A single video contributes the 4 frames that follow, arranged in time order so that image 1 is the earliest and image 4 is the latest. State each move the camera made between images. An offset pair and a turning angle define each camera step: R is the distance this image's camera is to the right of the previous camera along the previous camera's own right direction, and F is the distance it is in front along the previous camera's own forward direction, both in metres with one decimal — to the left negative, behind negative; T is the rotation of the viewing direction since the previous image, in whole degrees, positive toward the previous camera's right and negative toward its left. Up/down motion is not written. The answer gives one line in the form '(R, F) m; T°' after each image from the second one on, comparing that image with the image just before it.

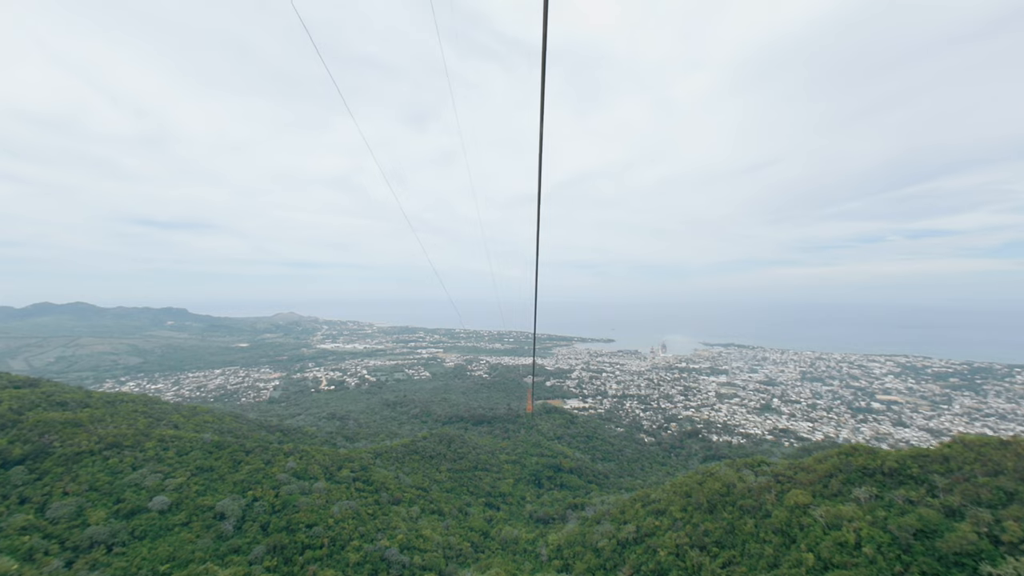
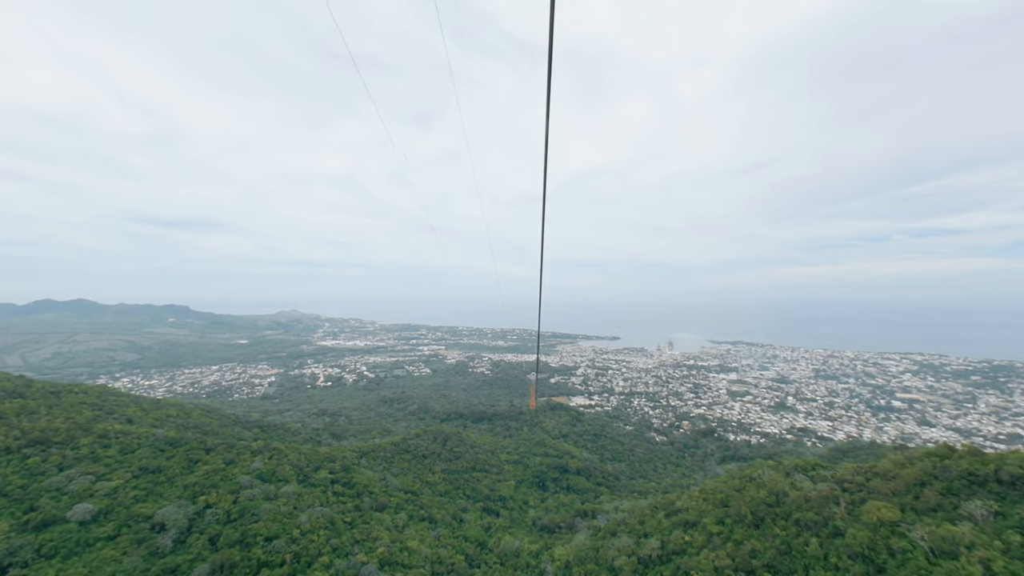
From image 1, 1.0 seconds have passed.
(+0.1, +1.3) m; -1°
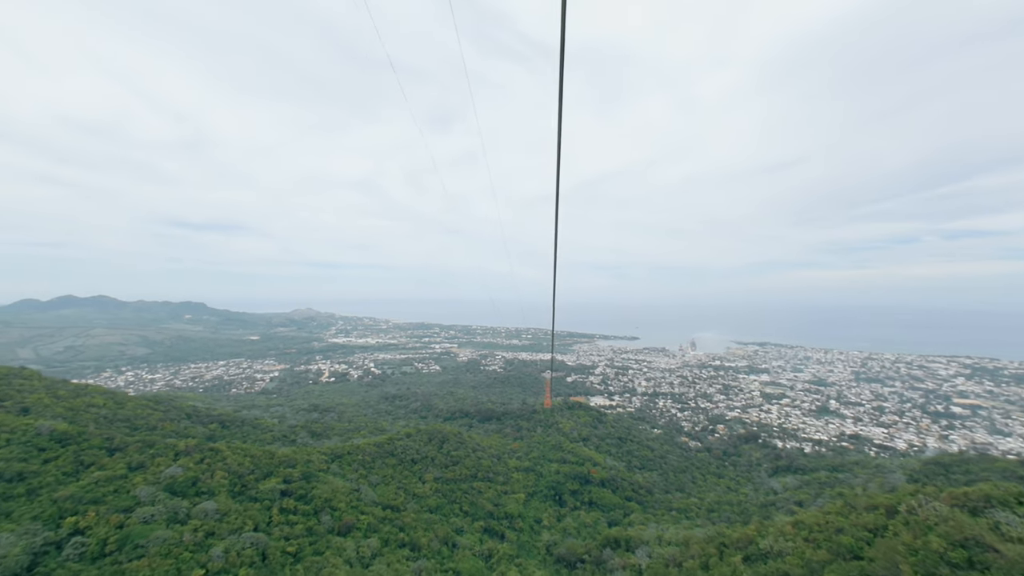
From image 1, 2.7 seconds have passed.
(+0.2, +2.3) m; -2°
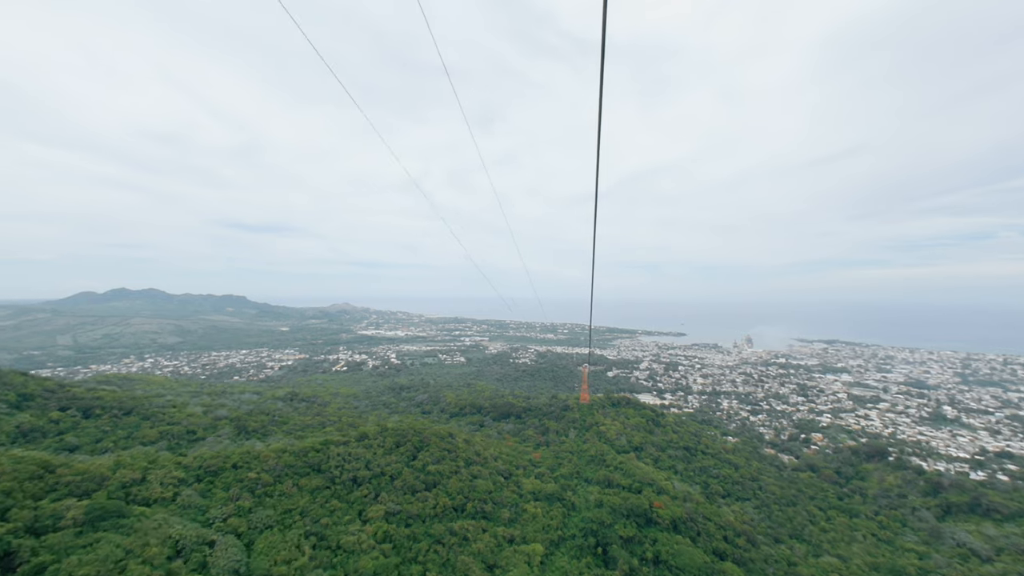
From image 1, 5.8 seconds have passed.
(+0.4, +4.1) m; -6°
